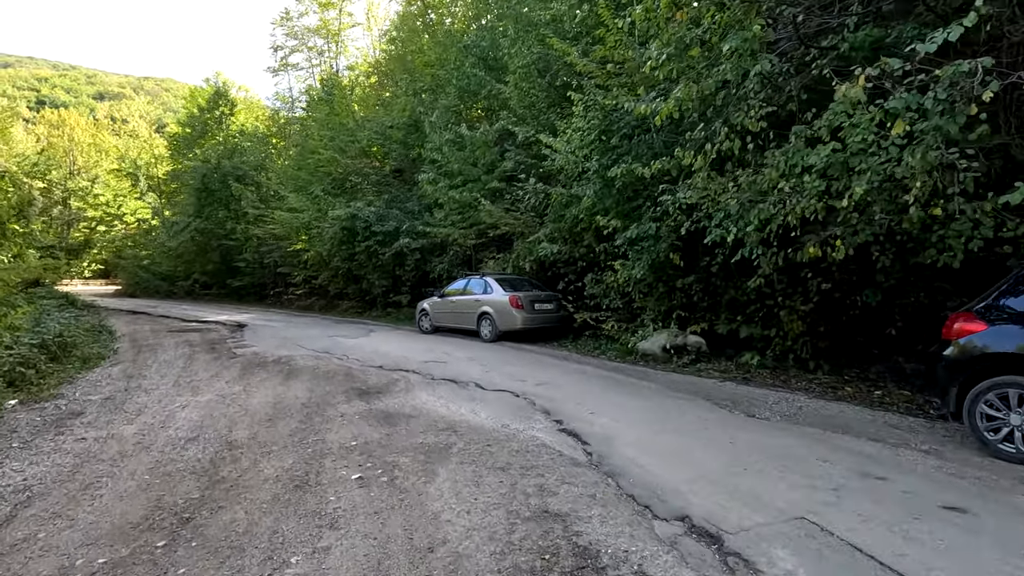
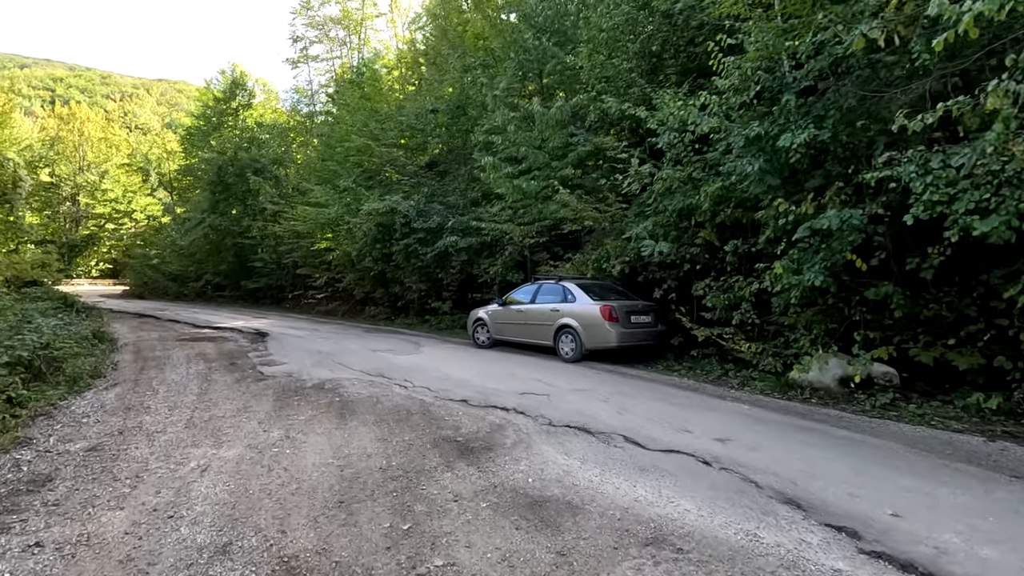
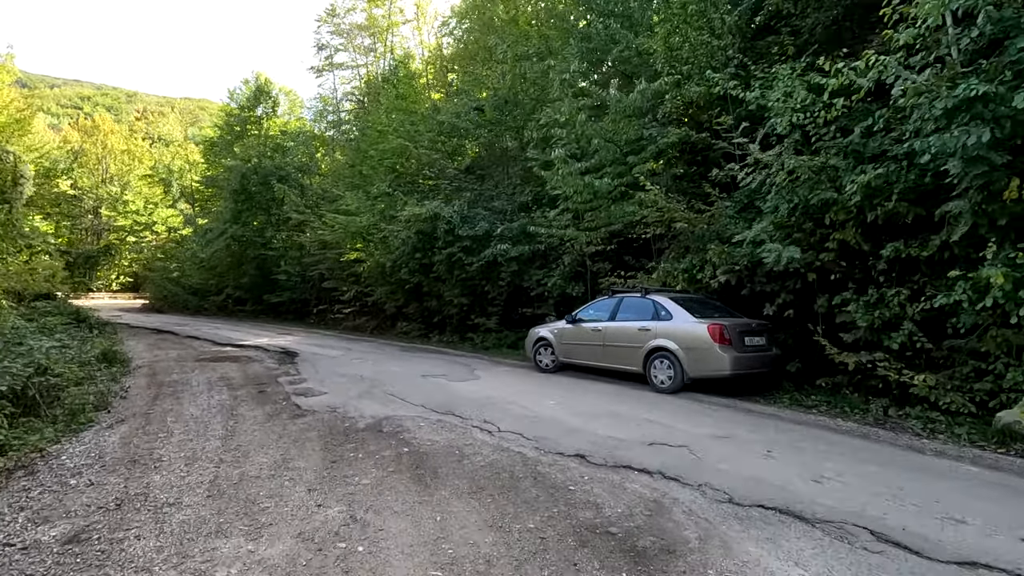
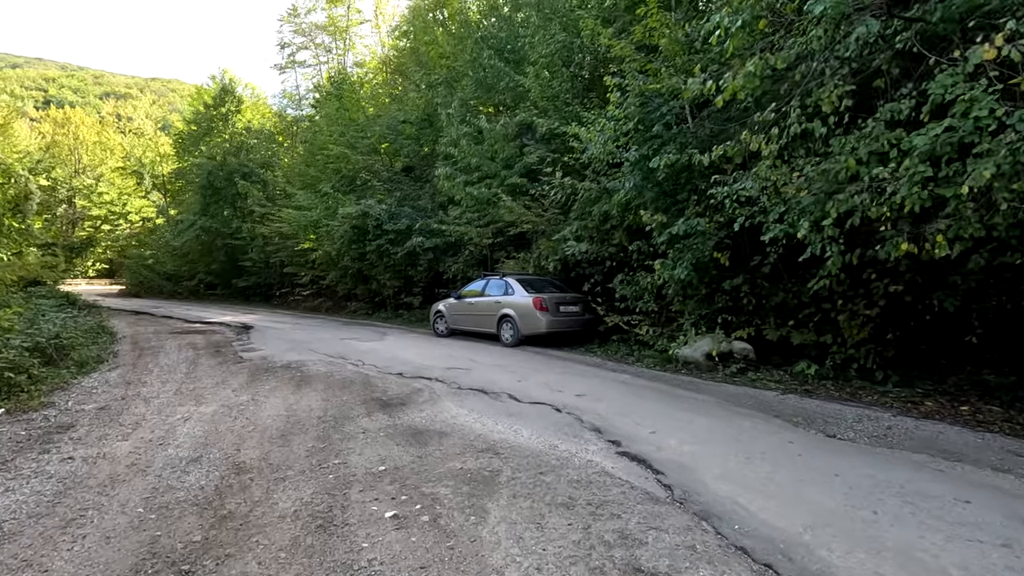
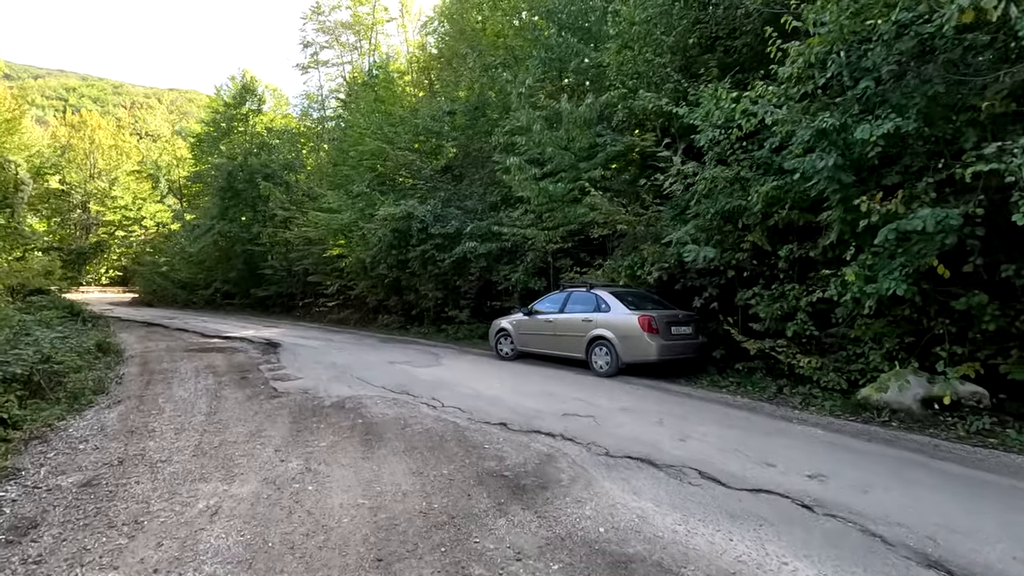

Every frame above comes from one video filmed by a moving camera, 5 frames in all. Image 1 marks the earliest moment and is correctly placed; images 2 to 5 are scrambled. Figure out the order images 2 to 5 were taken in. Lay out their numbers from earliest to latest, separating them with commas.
4, 2, 5, 3
